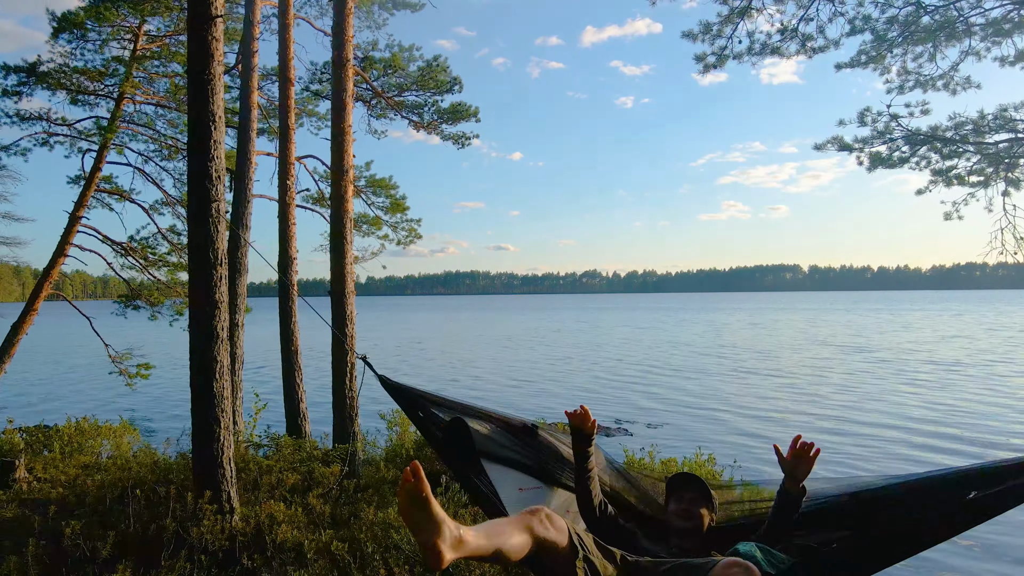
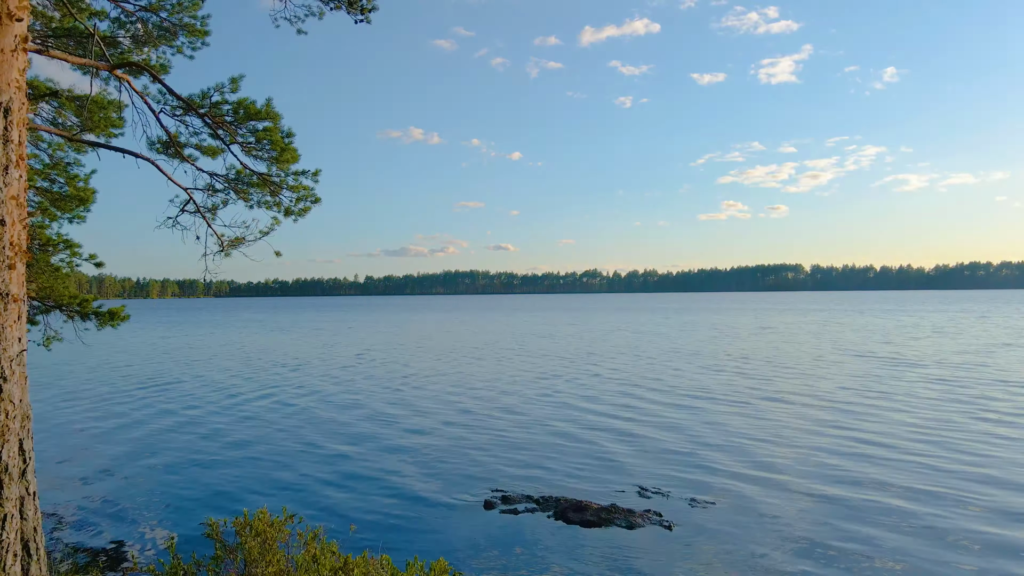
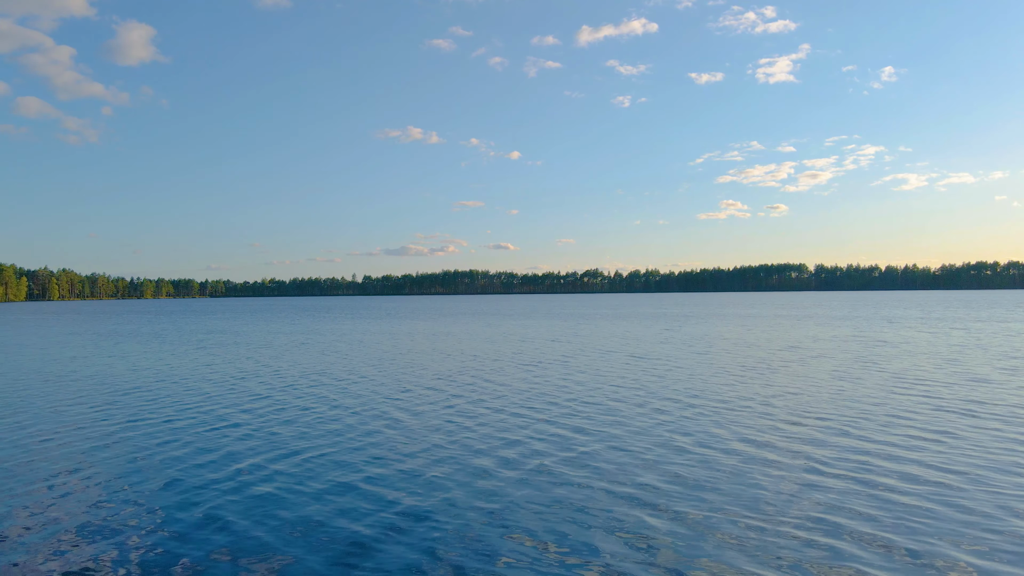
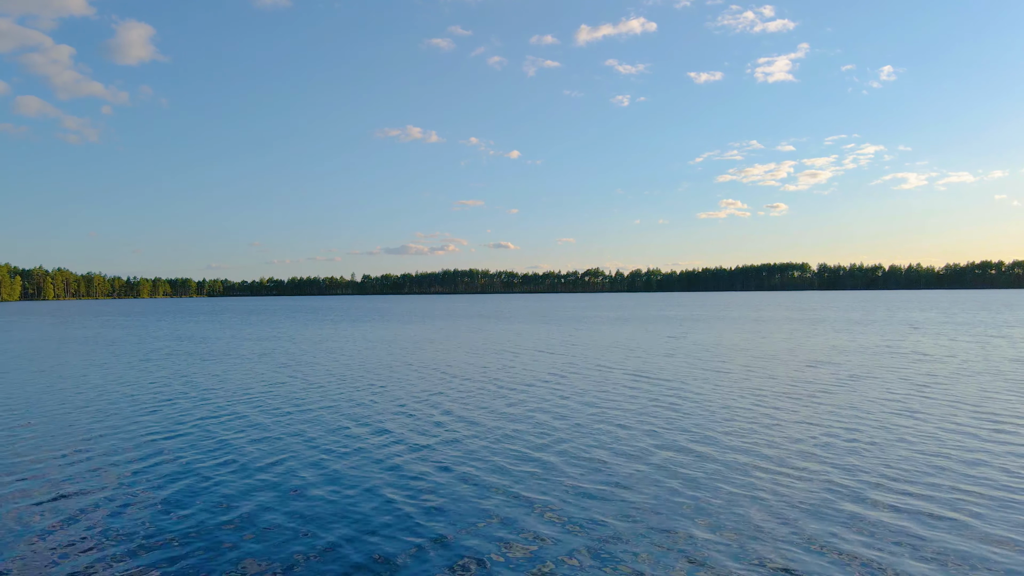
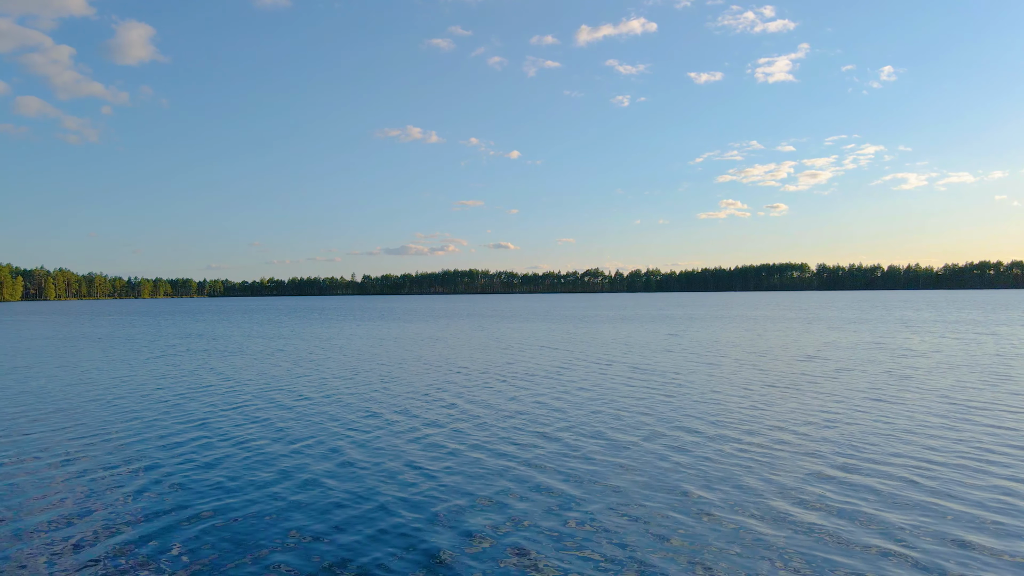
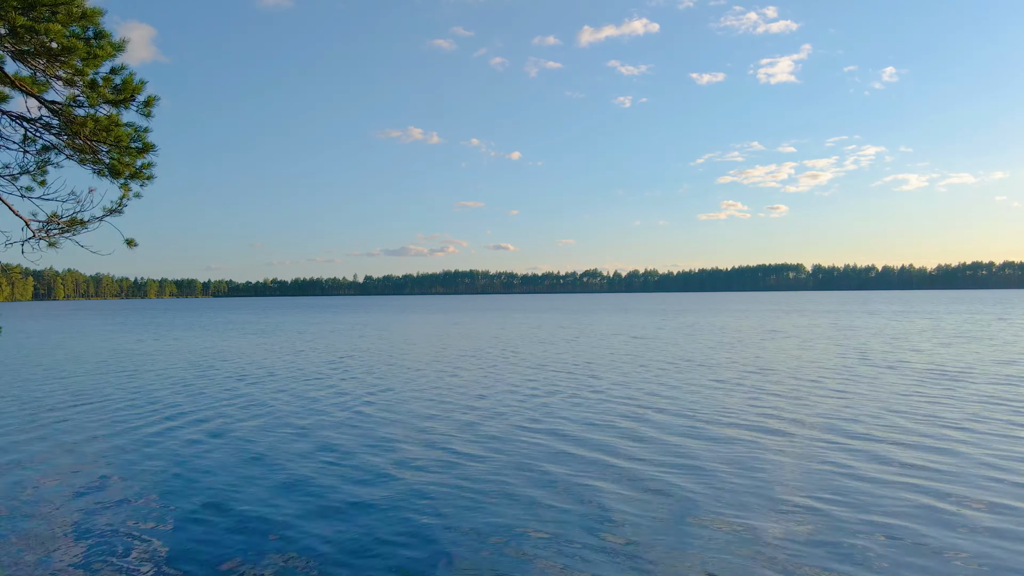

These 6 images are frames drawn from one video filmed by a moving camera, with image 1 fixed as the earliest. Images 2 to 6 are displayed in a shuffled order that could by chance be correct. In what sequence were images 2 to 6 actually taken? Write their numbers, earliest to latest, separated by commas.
2, 6, 3, 5, 4
